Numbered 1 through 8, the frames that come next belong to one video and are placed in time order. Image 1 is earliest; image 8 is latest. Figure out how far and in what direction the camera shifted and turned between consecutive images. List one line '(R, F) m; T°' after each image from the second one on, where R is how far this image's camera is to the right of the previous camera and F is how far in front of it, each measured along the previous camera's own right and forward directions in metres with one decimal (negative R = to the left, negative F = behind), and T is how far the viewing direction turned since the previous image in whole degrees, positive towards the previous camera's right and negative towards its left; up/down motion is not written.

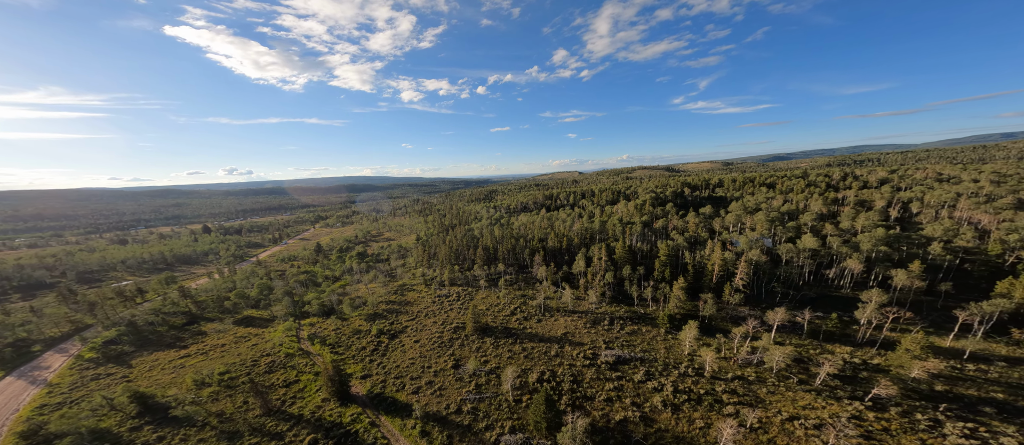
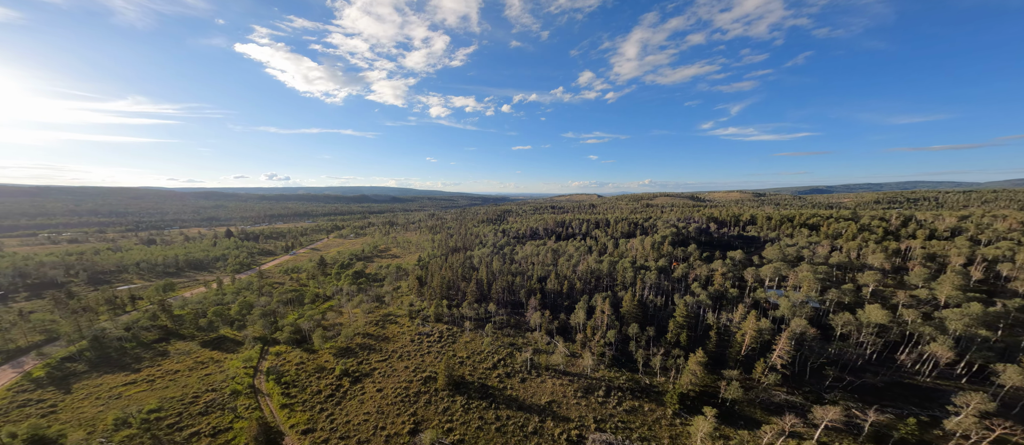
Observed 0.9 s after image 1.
(+4.5, +5.9) m; -4°
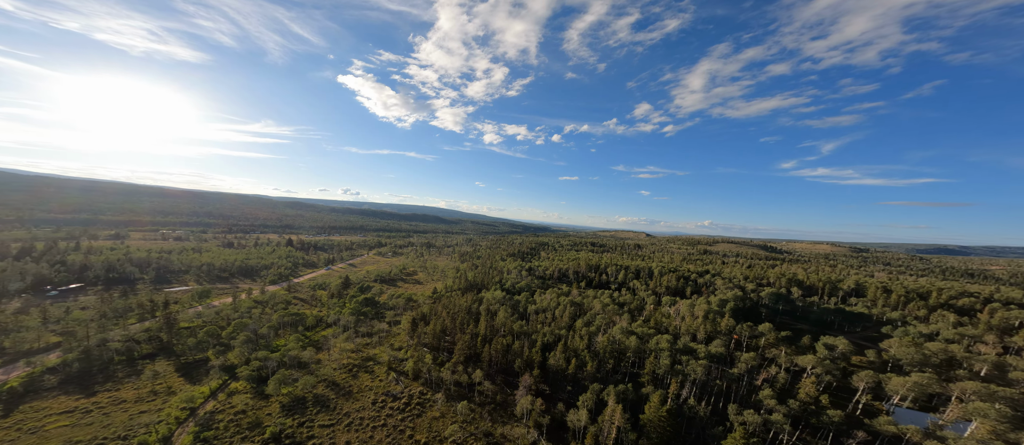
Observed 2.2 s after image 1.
(+7.0, +9.3) m; -10°
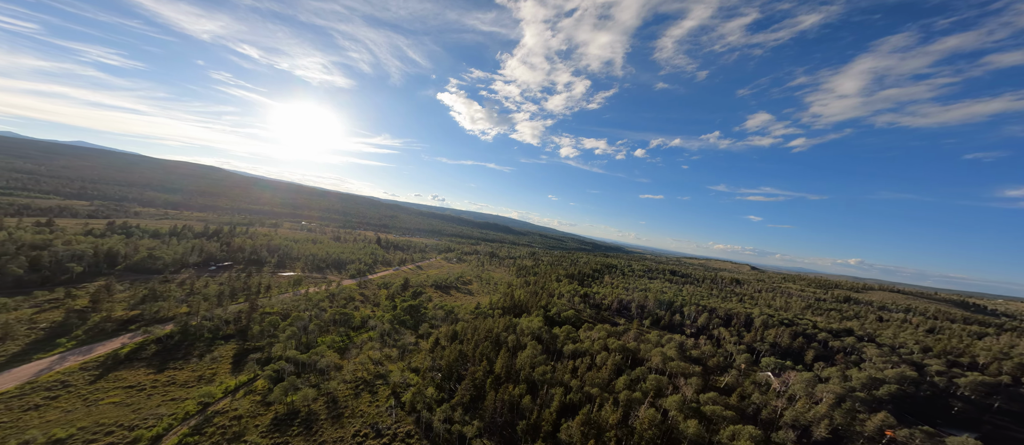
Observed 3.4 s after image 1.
(+7.1, +8.1) m; -15°
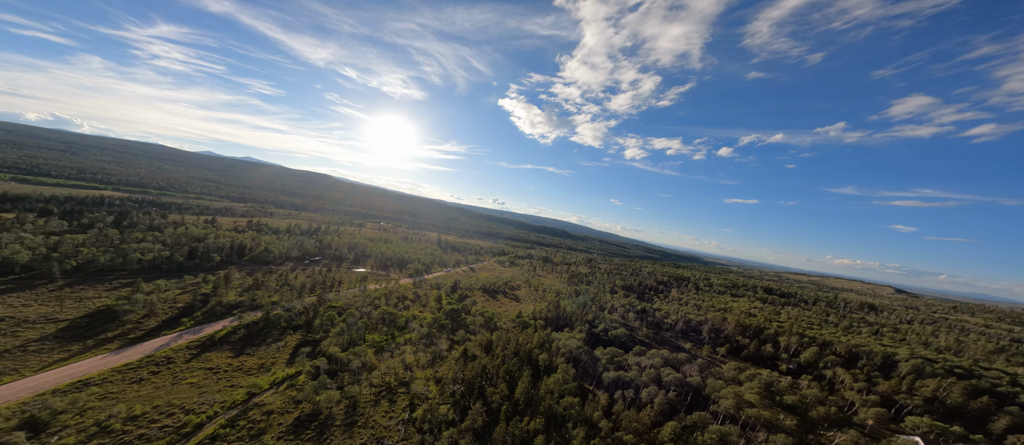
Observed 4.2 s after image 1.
(+5.0, +4.7) m; -12°
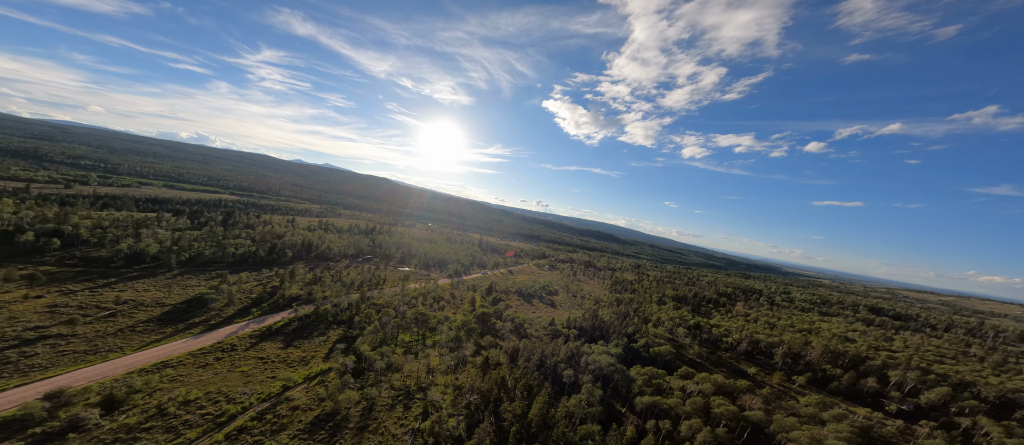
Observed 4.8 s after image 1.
(+3.5, +2.9) m; -9°
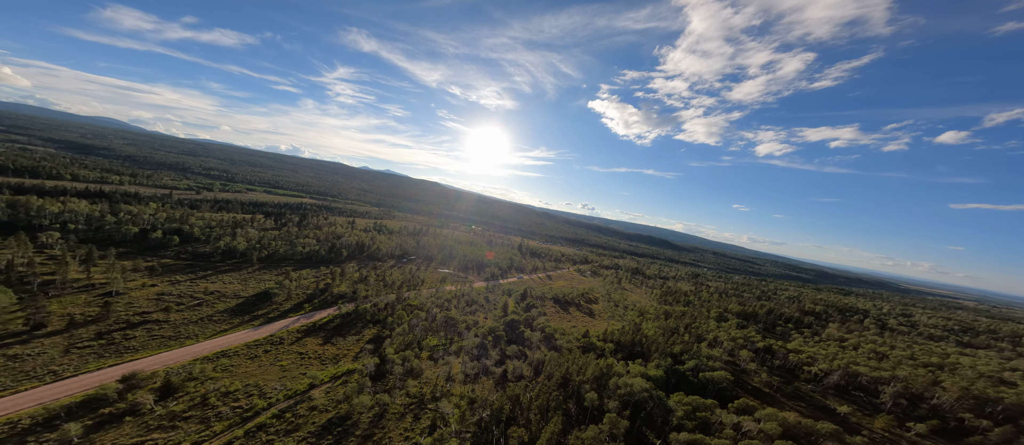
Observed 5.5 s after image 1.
(+3.8, +3.2) m; -9°
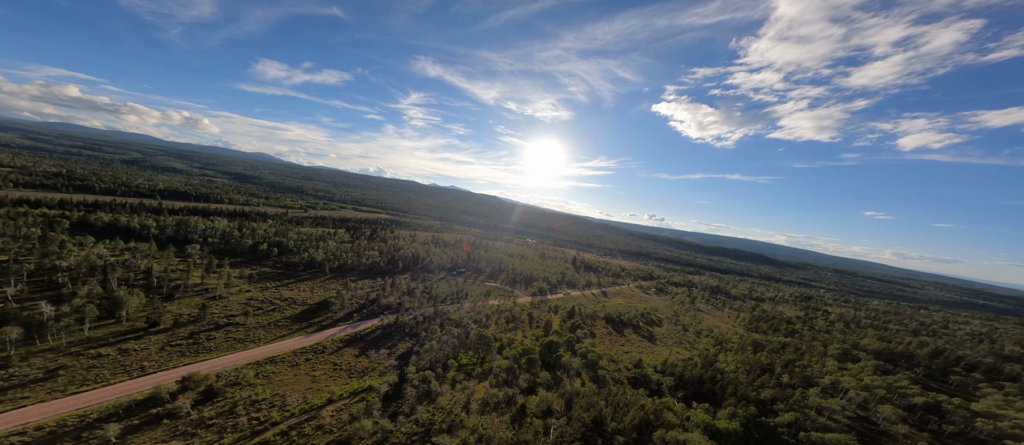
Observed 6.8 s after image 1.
(+5.9, +5.9) m; -11°
